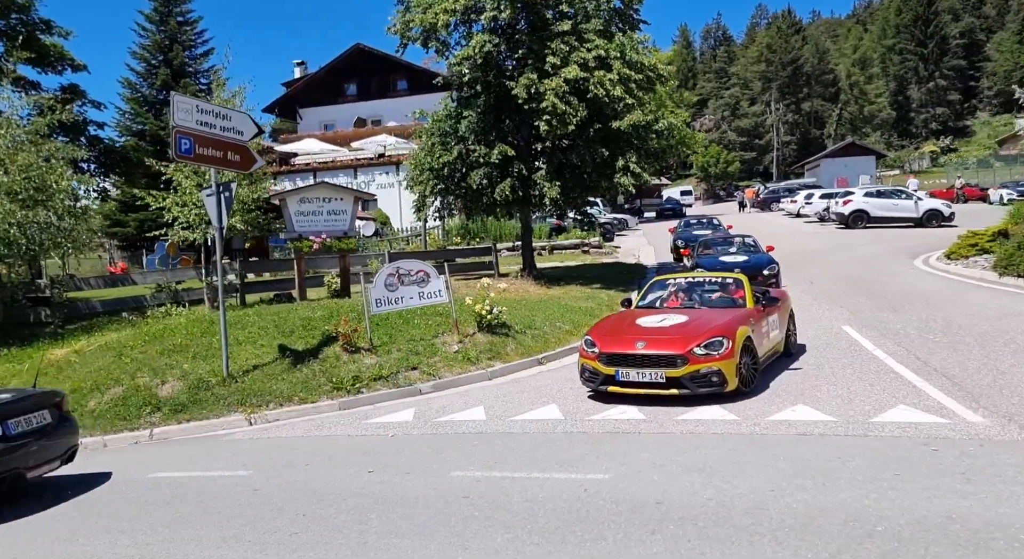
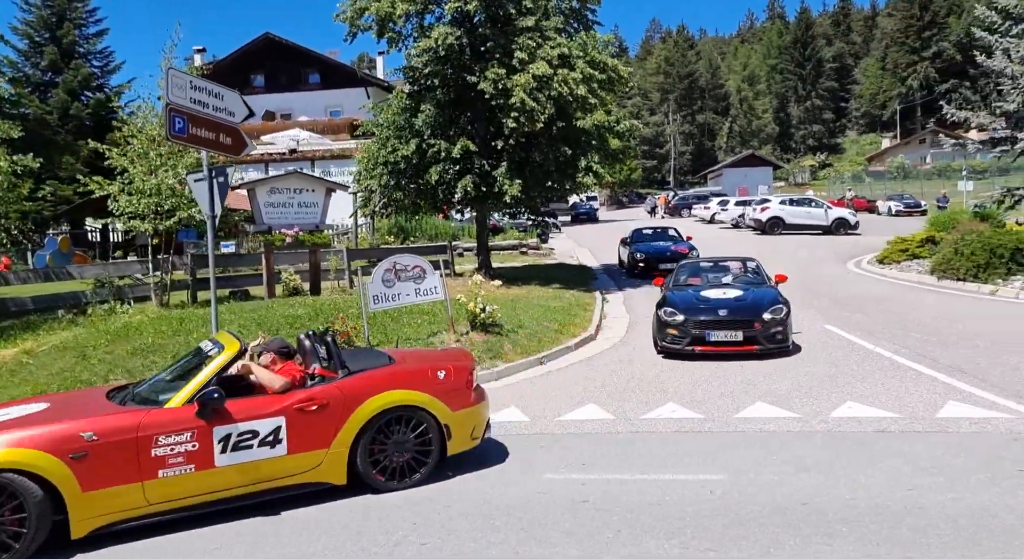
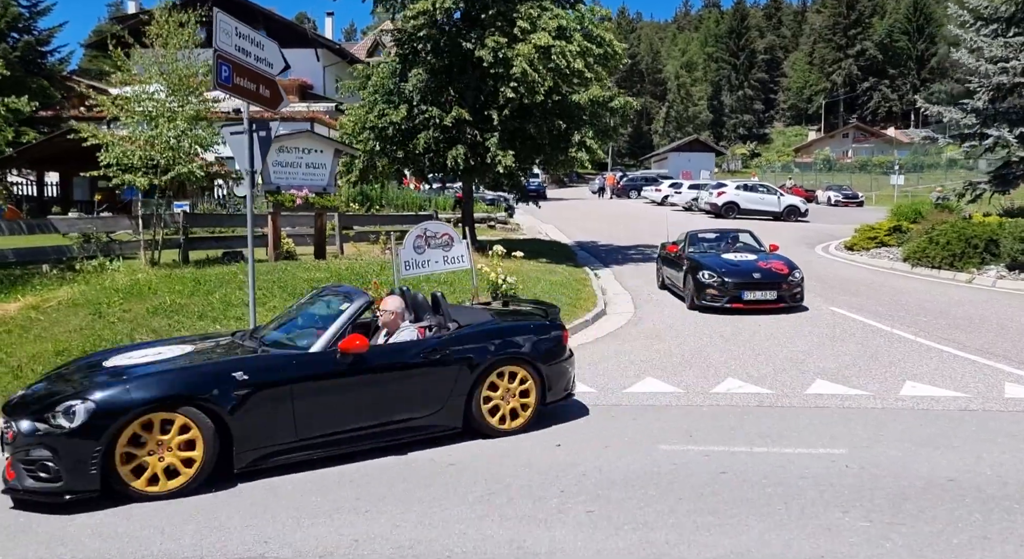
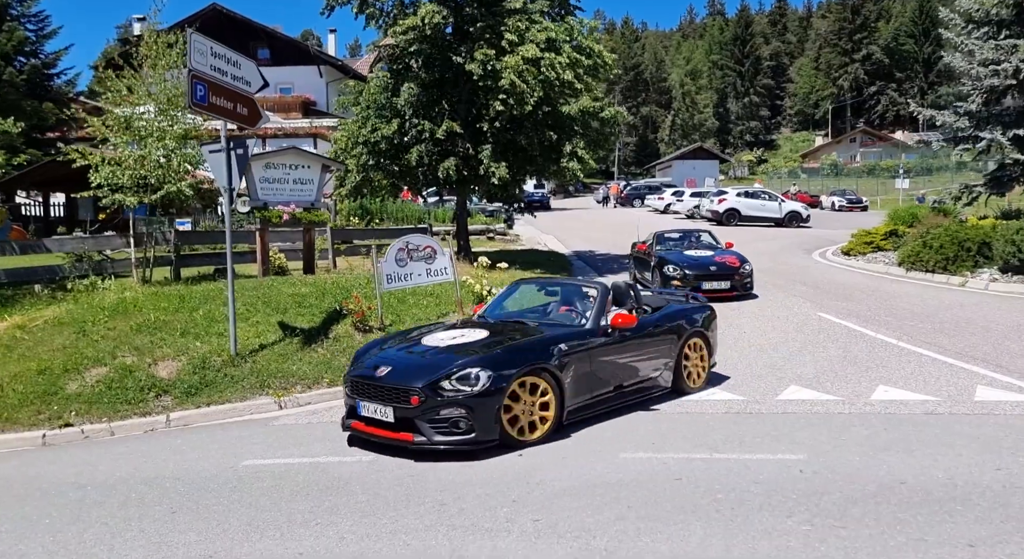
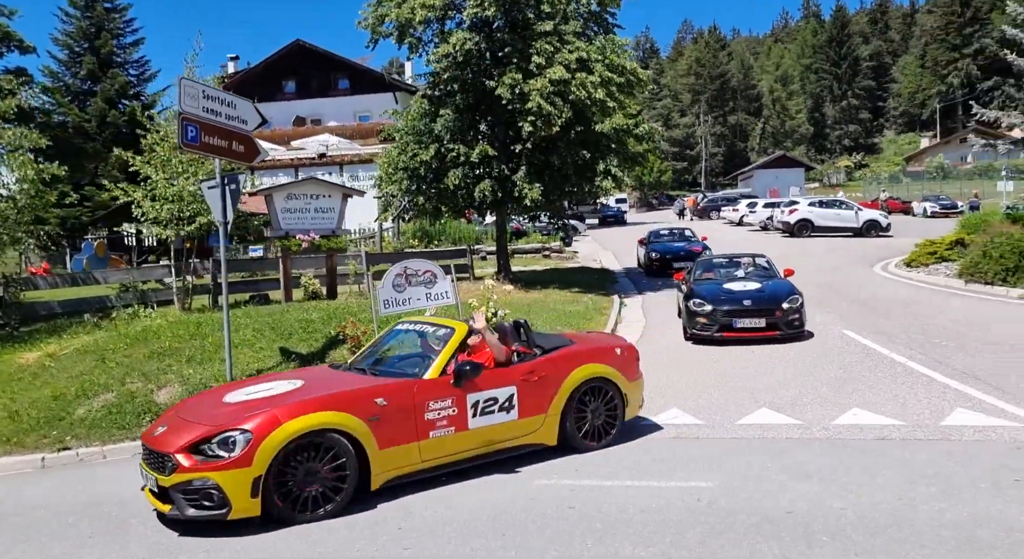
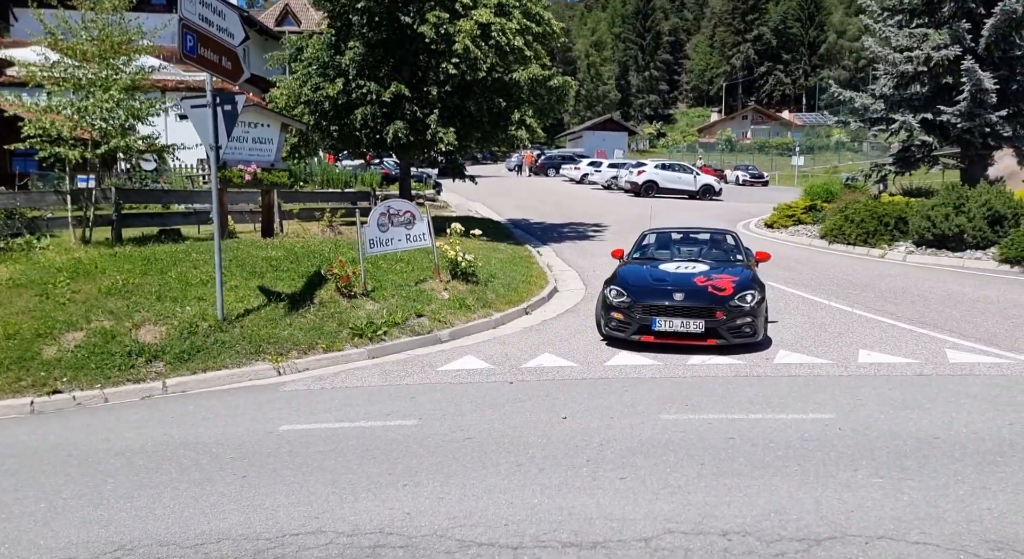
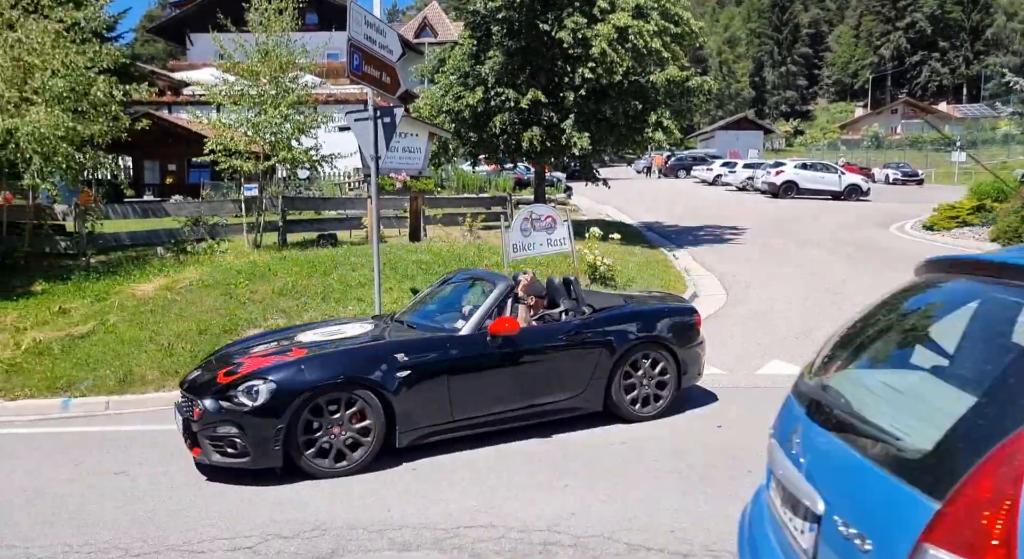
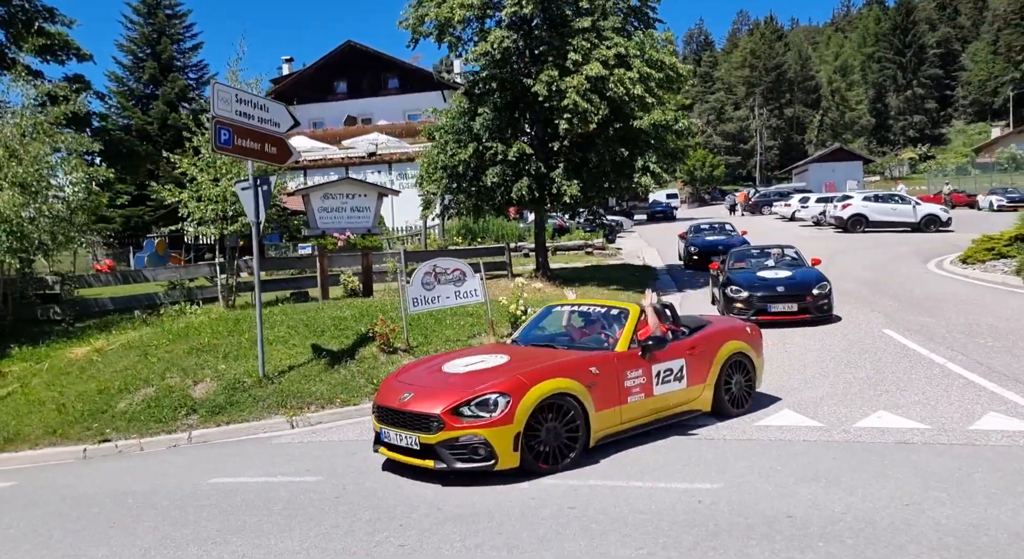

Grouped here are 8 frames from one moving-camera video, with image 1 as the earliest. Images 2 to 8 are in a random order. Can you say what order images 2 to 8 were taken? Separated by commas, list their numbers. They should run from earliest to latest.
8, 5, 2, 4, 3, 6, 7
